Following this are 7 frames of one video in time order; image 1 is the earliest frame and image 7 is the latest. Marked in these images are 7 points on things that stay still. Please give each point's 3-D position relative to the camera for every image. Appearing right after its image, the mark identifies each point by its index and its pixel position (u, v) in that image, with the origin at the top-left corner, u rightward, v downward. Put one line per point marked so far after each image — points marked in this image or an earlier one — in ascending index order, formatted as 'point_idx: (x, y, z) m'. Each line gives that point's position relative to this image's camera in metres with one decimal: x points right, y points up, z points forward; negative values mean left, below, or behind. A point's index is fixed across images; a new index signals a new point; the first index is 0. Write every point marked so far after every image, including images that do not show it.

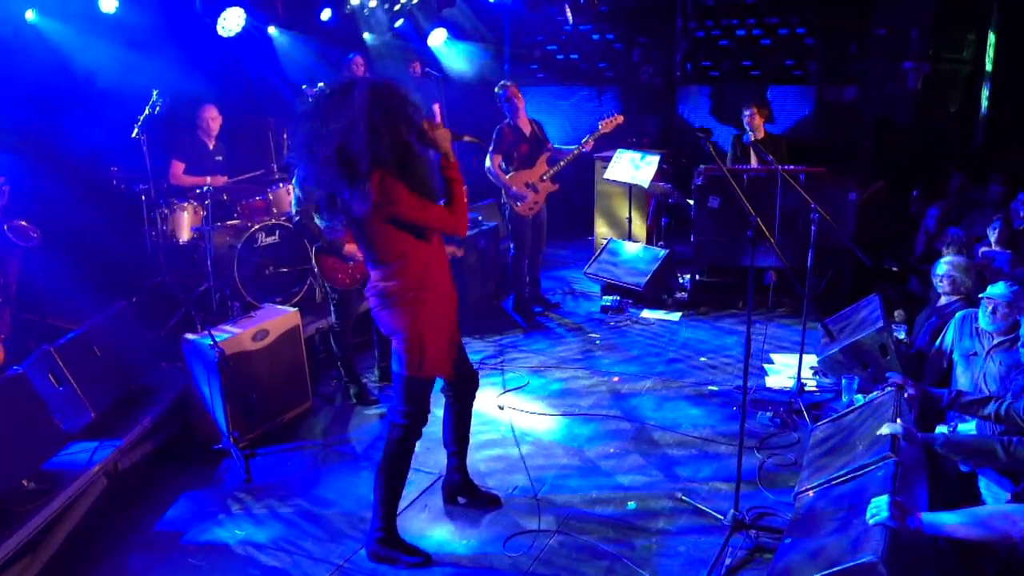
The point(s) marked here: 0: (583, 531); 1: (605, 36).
0: (+0.4, -1.1, +3.4) m
1: (+1.3, +3.4, +10.0) m
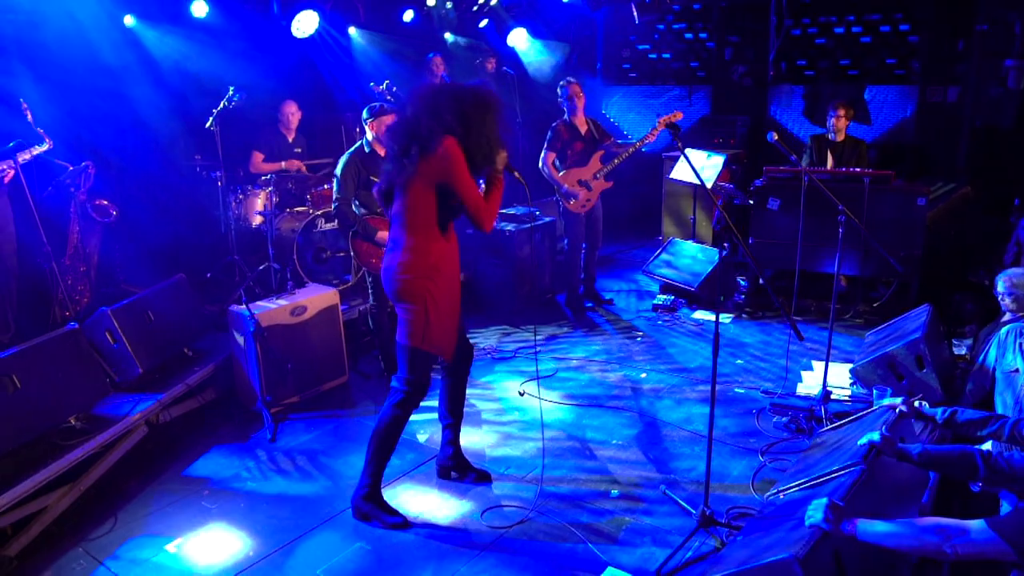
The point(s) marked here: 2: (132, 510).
0: (+0.2, -1.1, +3.5) m
1: (+2.5, +3.4, +9.9) m
2: (-1.8, -1.1, +3.5) m
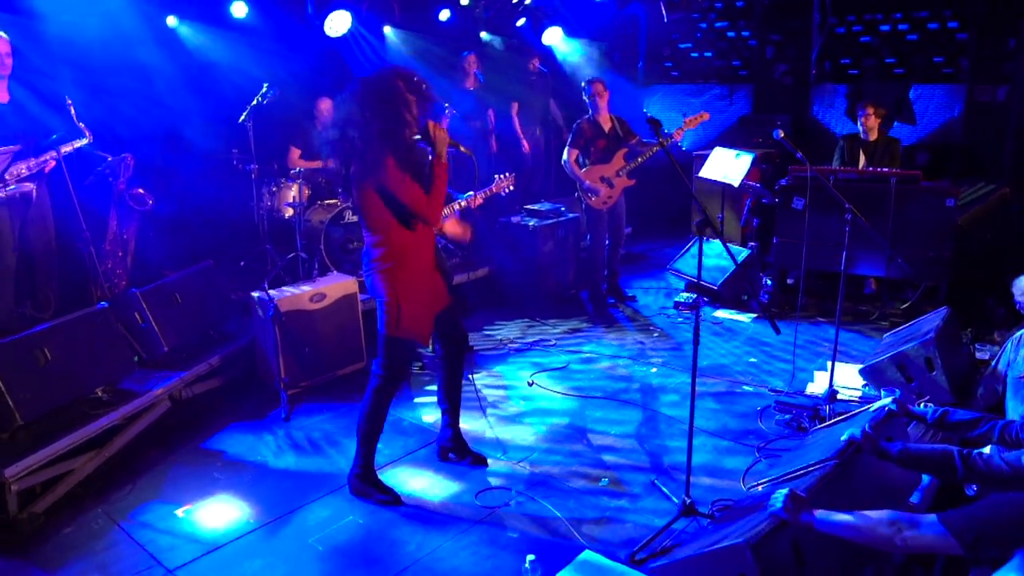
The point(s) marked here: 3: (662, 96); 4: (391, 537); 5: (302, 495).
0: (+0.2, -1.0, +3.6) m
1: (+3.1, +3.4, +9.8) m
2: (-1.9, -1.0, +3.8) m
3: (+2.3, +2.9, +11.0) m
4: (-0.5, -1.1, +3.3) m
5: (-1.0, -1.0, +3.7) m
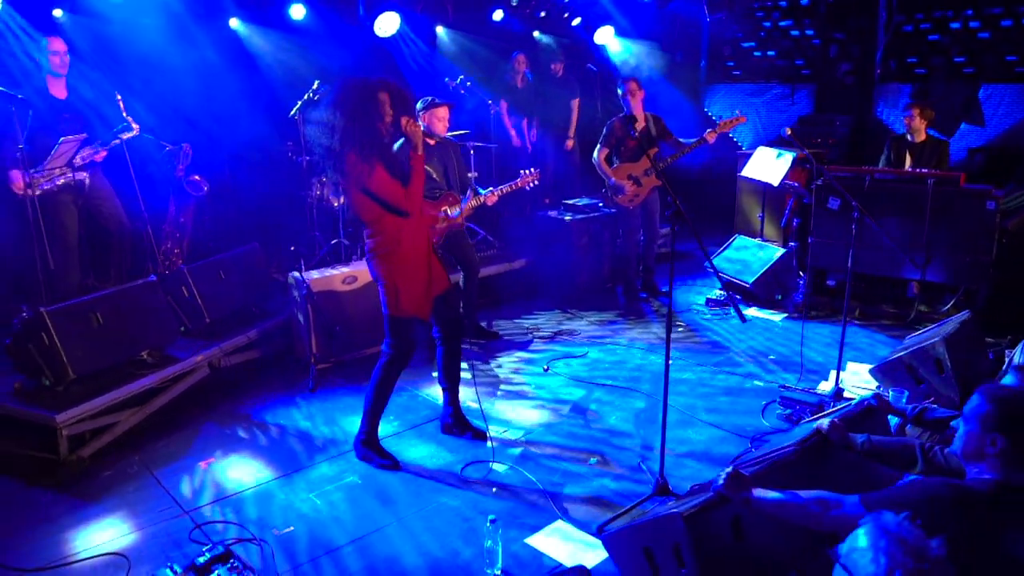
0: (+0.1, -0.9, +3.8) m
1: (+3.8, +3.3, +9.6) m
2: (-1.9, -0.8, +4.2) m
3: (+3.1, +2.9, +10.9) m
4: (-0.6, -1.0, +3.6) m
5: (-1.1, -0.9, +4.0) m
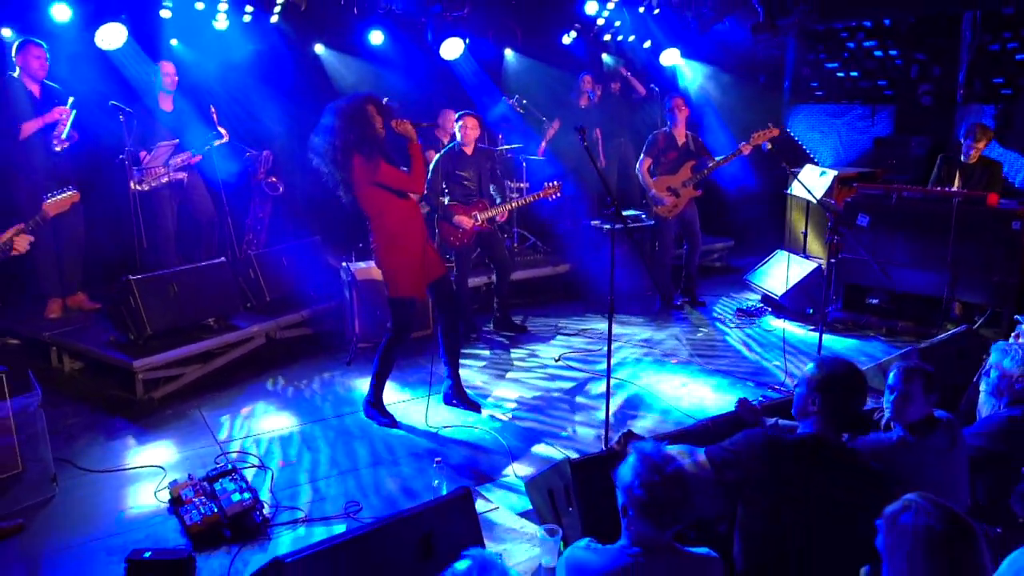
0: (0.0, -0.9, +4.3) m
1: (+4.8, +3.1, +9.5) m
2: (-1.9, -0.7, +5.1) m
3: (+4.3, +2.6, +10.9) m
4: (-0.8, -0.9, +4.2) m
5: (-1.2, -0.8, +4.7) m
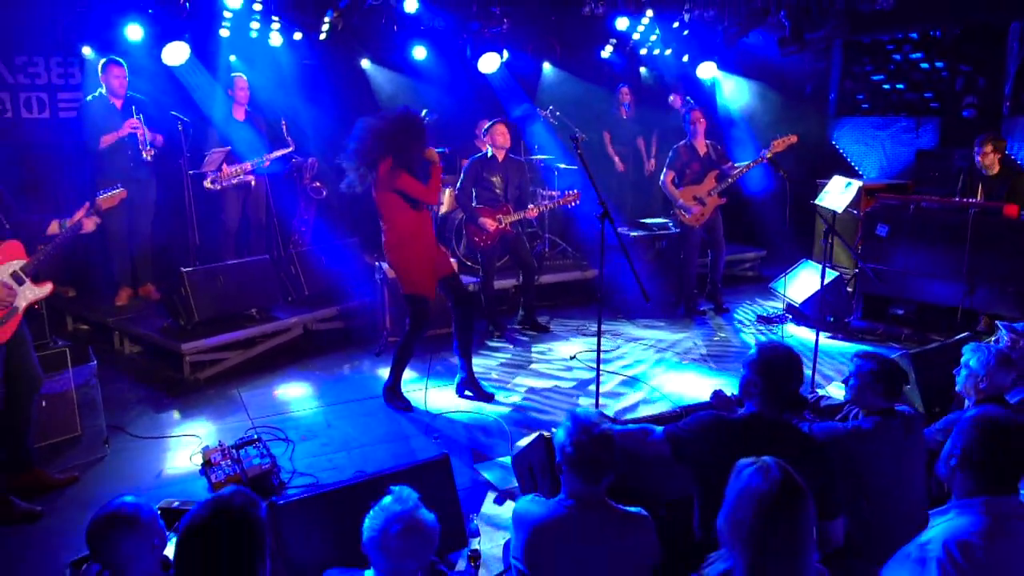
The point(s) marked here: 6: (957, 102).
0: (0.0, -0.9, +4.7) m
1: (+5.3, +2.9, +9.5) m
2: (-1.8, -0.6, +5.6) m
3: (+5.0, +2.4, +10.9) m
4: (-0.8, -0.9, +4.6) m
5: (-1.1, -0.8, +5.2) m
6: (+5.6, +2.4, +9.4) m
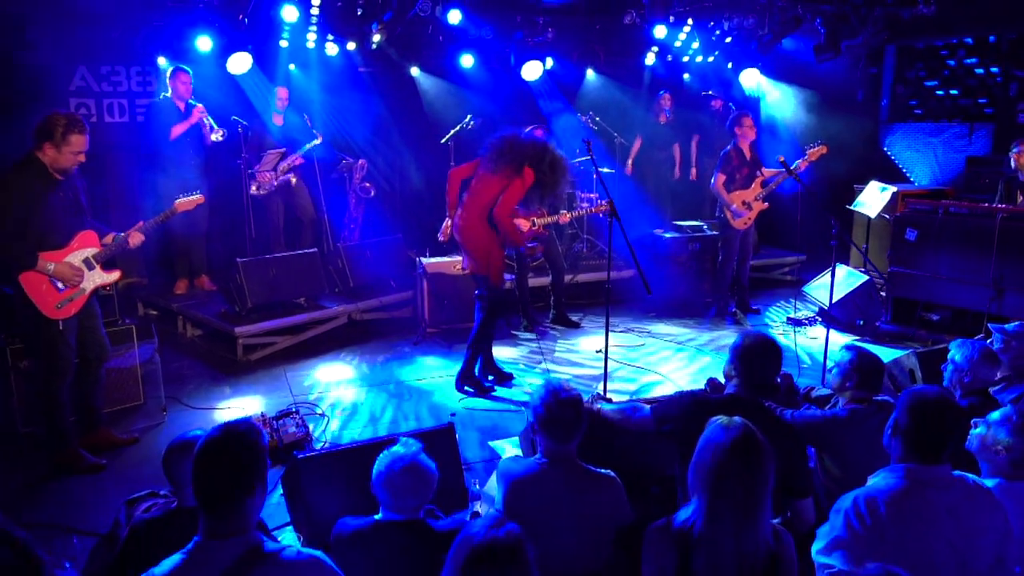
0: (+0.1, -0.8, +5.0) m
1: (+5.9, +2.8, +9.4) m
2: (-1.6, -0.6, +6.1) m
3: (+5.7, +2.3, +10.8) m
4: (-0.7, -0.8, +5.0) m
5: (-1.0, -0.7, +5.6) m
6: (+6.2, +2.3, +9.2) m
